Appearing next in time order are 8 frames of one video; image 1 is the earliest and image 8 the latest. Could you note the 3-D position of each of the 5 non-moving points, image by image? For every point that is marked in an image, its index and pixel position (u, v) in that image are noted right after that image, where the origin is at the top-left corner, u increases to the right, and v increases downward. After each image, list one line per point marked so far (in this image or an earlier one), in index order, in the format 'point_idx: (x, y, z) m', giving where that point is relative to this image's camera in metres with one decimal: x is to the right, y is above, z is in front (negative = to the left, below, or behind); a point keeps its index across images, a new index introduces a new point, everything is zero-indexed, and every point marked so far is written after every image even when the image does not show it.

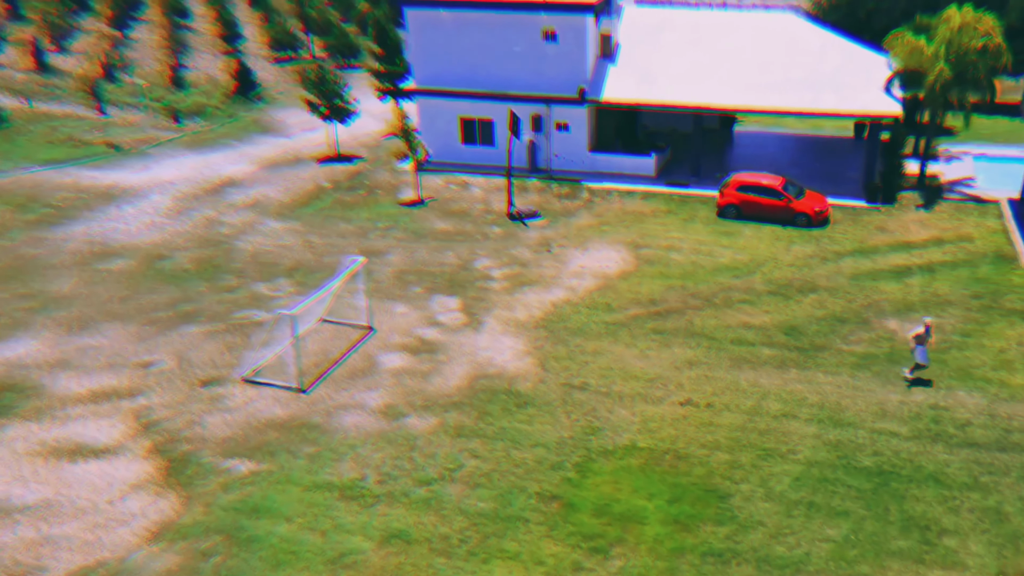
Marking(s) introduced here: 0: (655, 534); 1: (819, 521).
0: (+2.1, -3.5, +12.6) m
1: (+4.5, -3.4, +12.7) m
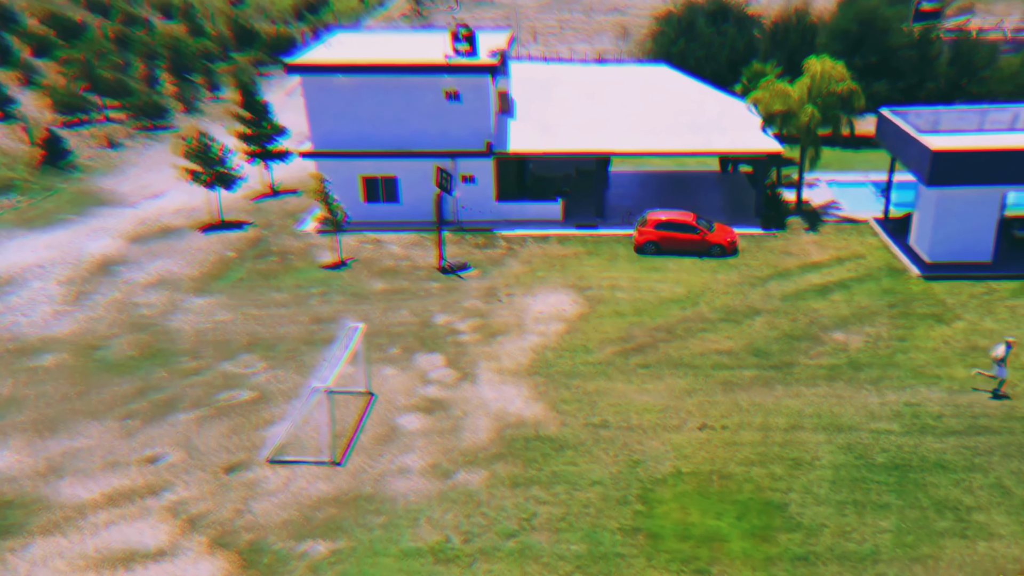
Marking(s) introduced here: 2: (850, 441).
0: (+3.6, -4.1, +13.7) m
1: (+5.9, -3.8, +14.4) m
2: (+6.5, -2.9, +16.7) m
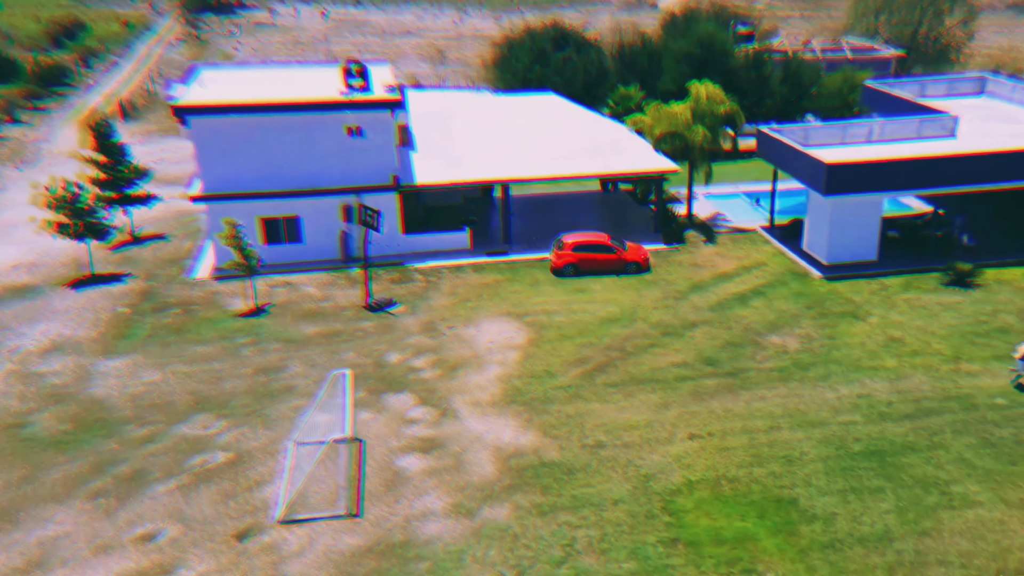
0: (+4.5, -4.3, +14.8) m
1: (+6.5, -3.9, +15.9) m
2: (+6.6, -3.1, +18.2) m
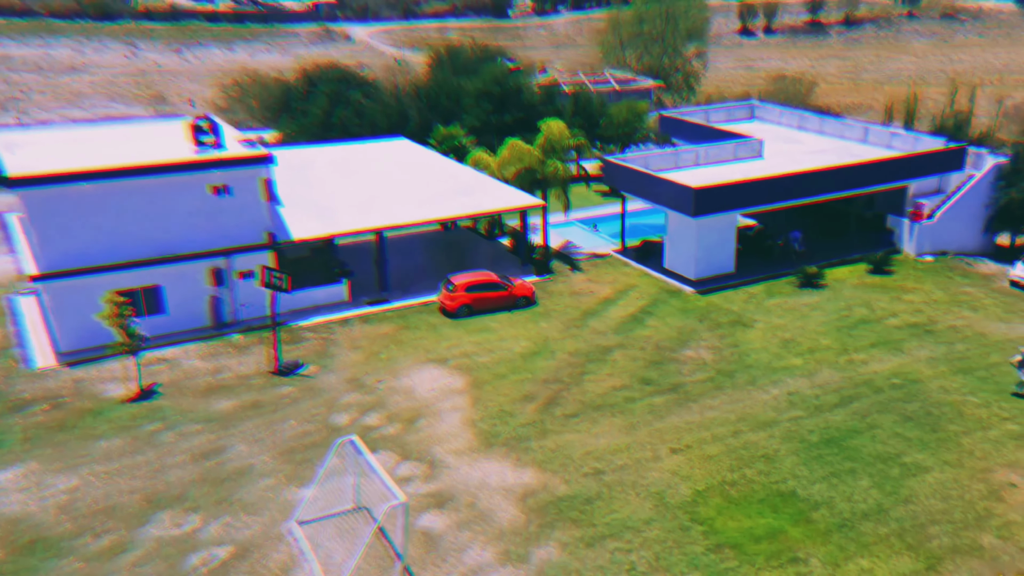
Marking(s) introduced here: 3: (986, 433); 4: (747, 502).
0: (+5.5, -4.7, +16.7) m
1: (+7.1, -4.0, +18.3) m
2: (+6.4, -3.4, +20.6) m
3: (+11.0, -3.3, +20.1) m
4: (+4.8, -4.3, +17.8) m
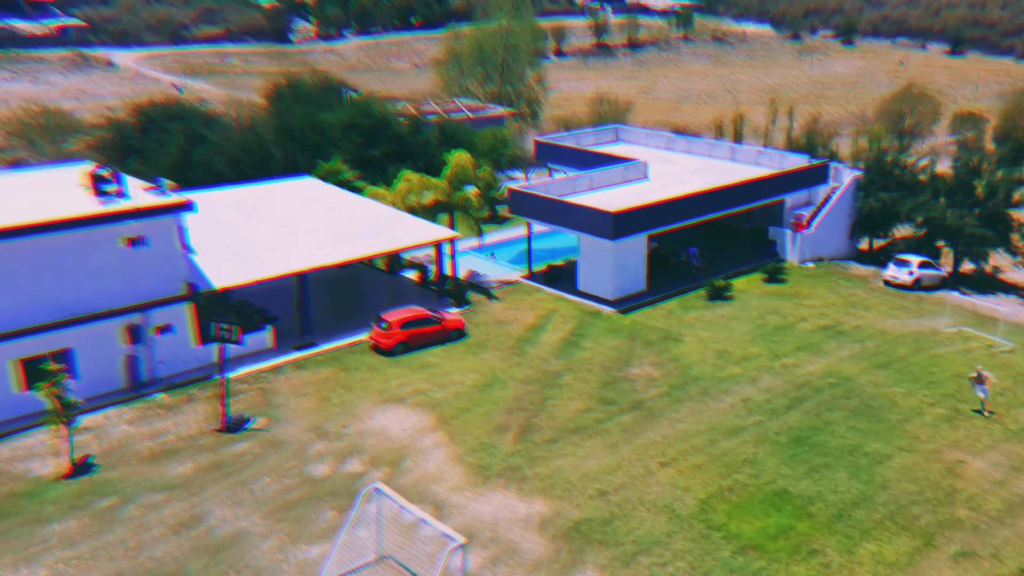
0: (+6.2, -5.0, +18.2) m
1: (+7.4, -4.3, +20.2) m
2: (+6.1, -3.8, +22.3) m
3: (+10.7, -3.3, +22.7) m
4: (+5.2, -4.7, +19.1) m
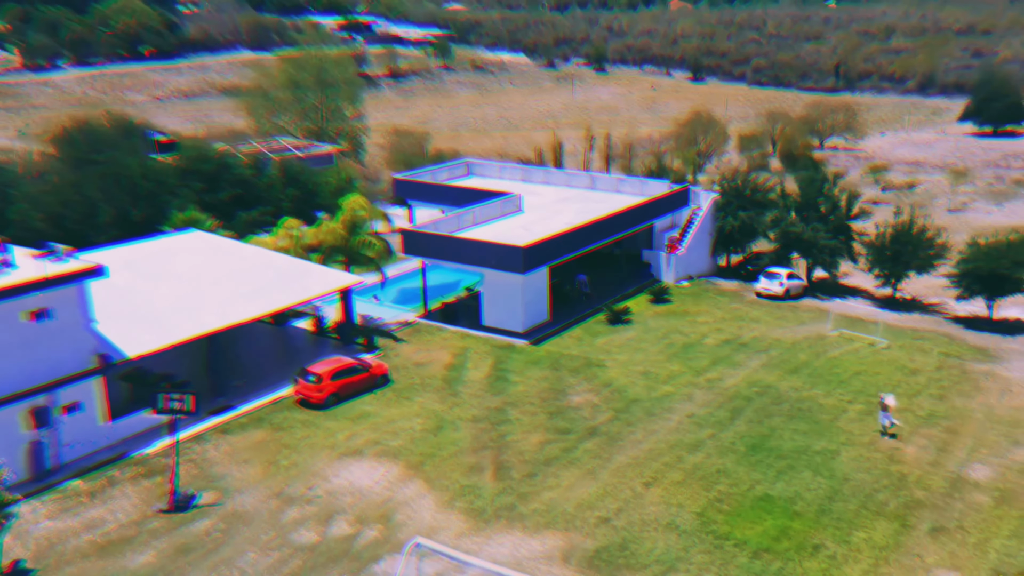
0: (+6.6, -5.4, +20.0) m
1: (+7.2, -4.7, +22.3) m
2: (+5.5, -4.4, +24.0) m
3: (+9.8, -3.6, +25.6) m
4: (+5.4, -5.3, +20.7) m
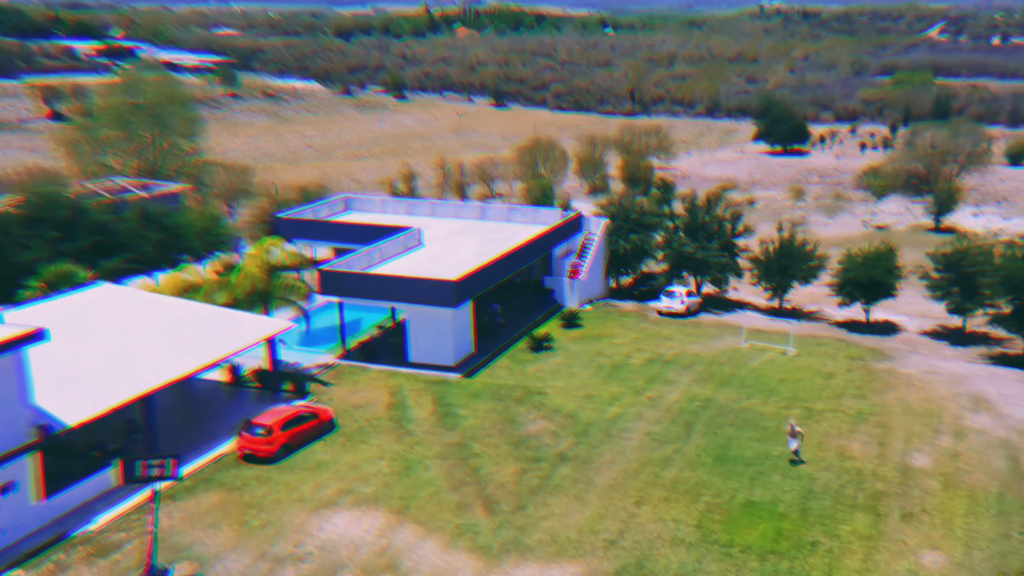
0: (+6.9, -5.9, +21.7) m
1: (+7.0, -5.2, +24.0) m
2: (+4.9, -5.0, +25.3) m
3: (+8.7, -4.1, +27.8) m
4: (+5.6, -5.8, +22.1) m
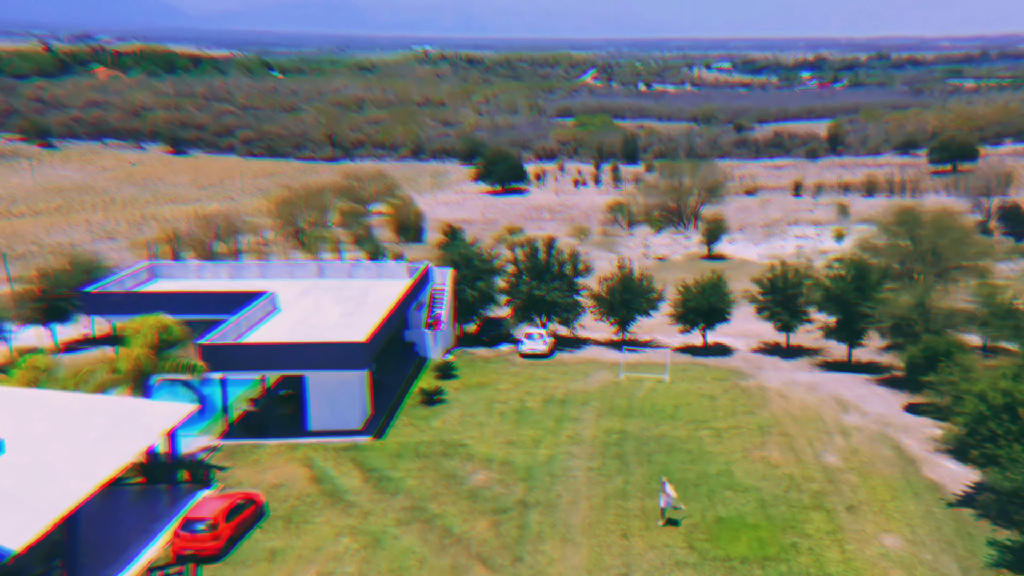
0: (+7.1, -6.8, +24.4) m
1: (+6.4, -6.3, +26.6) m
2: (+4.0, -6.3, +27.2) m
3: (+6.7, -5.3, +30.8) m
4: (+5.7, -6.9, +24.3) m
